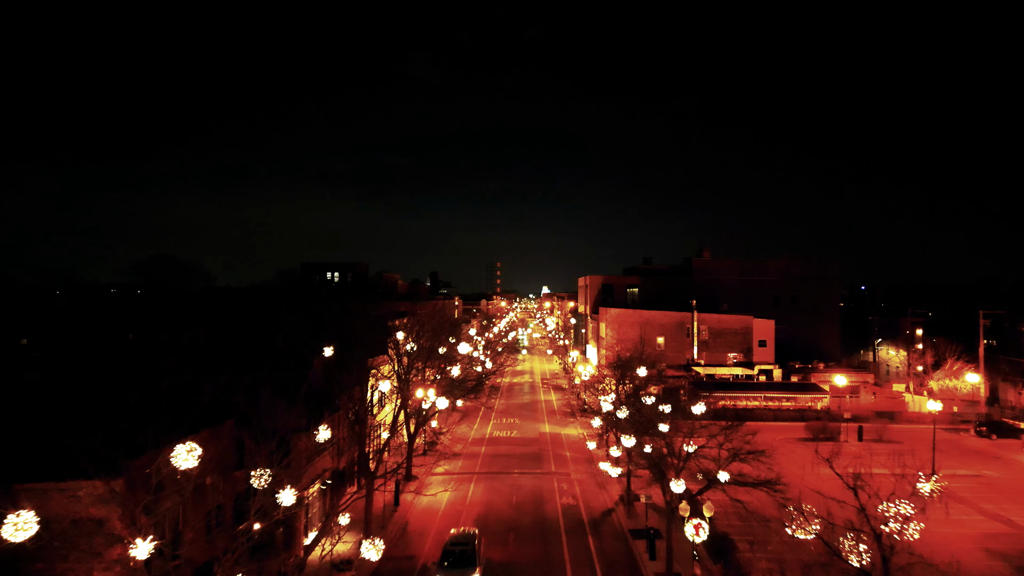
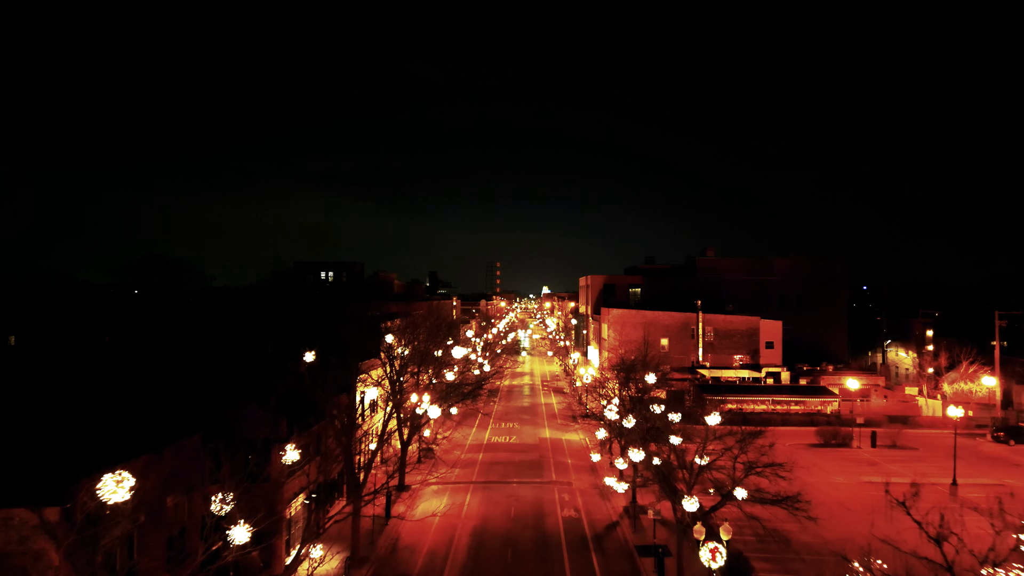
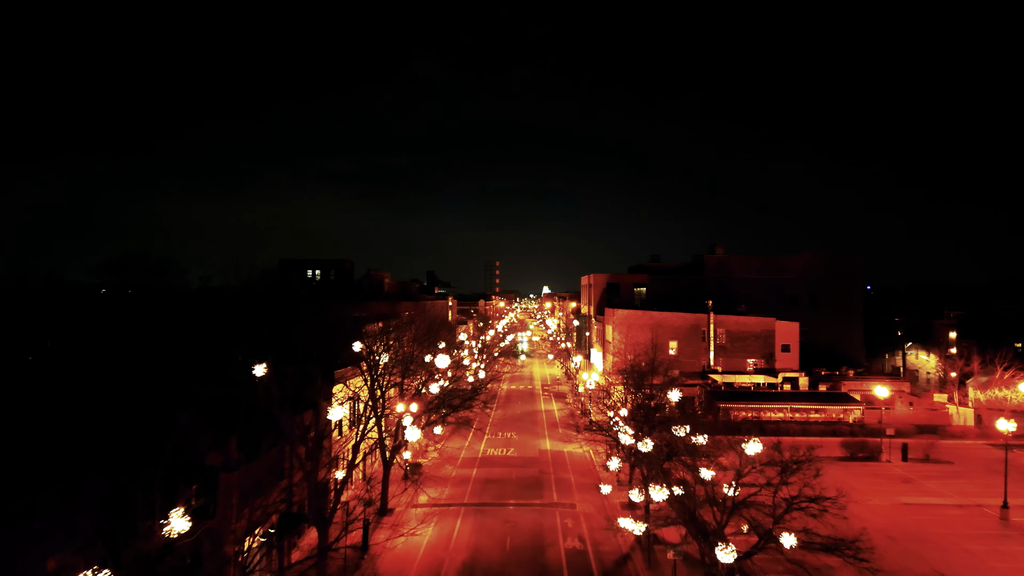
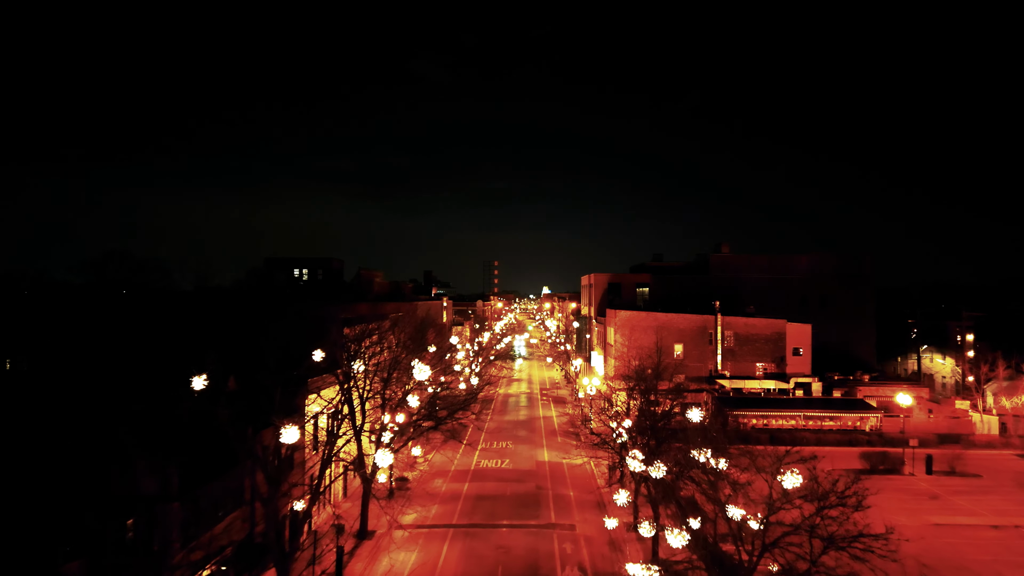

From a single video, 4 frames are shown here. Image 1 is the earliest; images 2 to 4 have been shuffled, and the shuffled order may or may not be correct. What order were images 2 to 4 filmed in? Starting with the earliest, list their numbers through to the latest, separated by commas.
2, 3, 4
